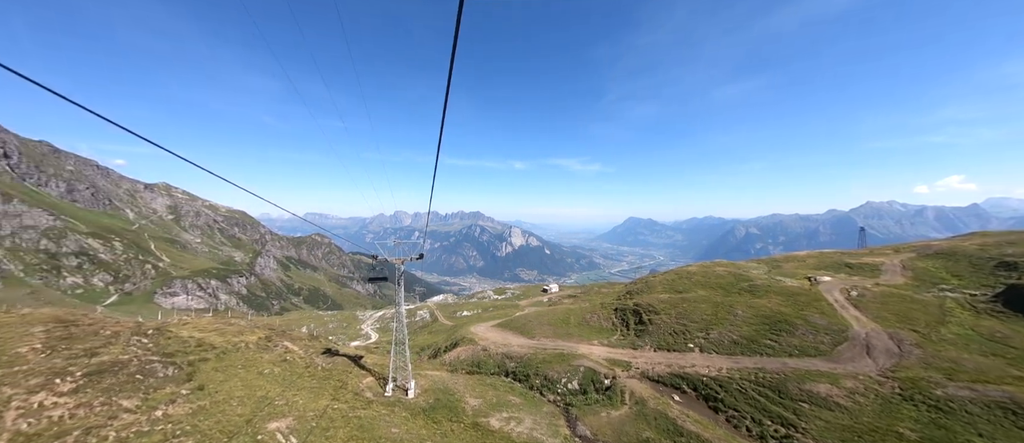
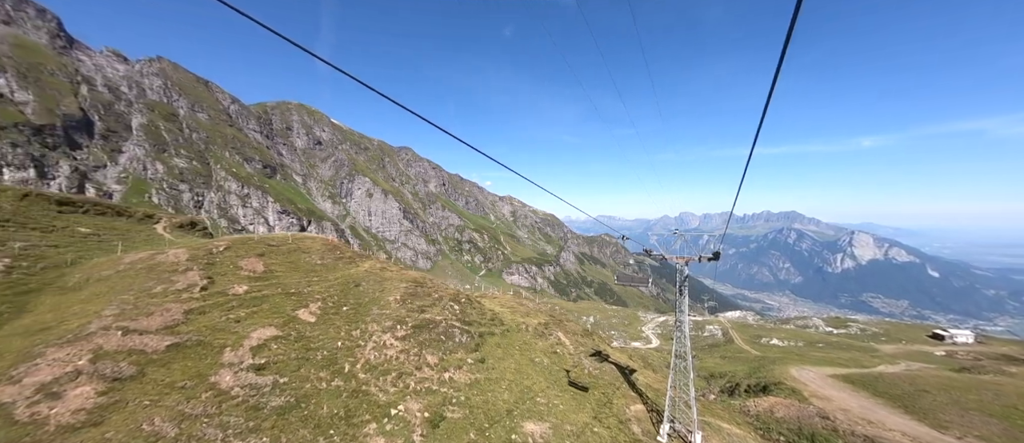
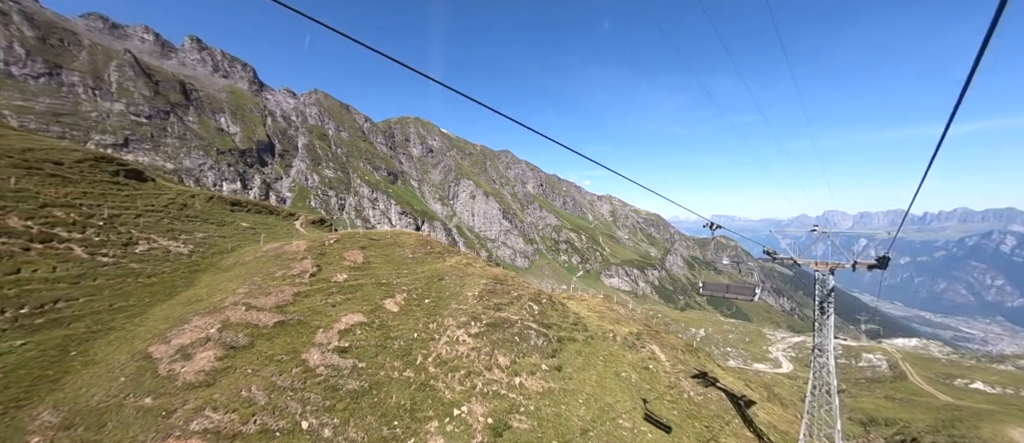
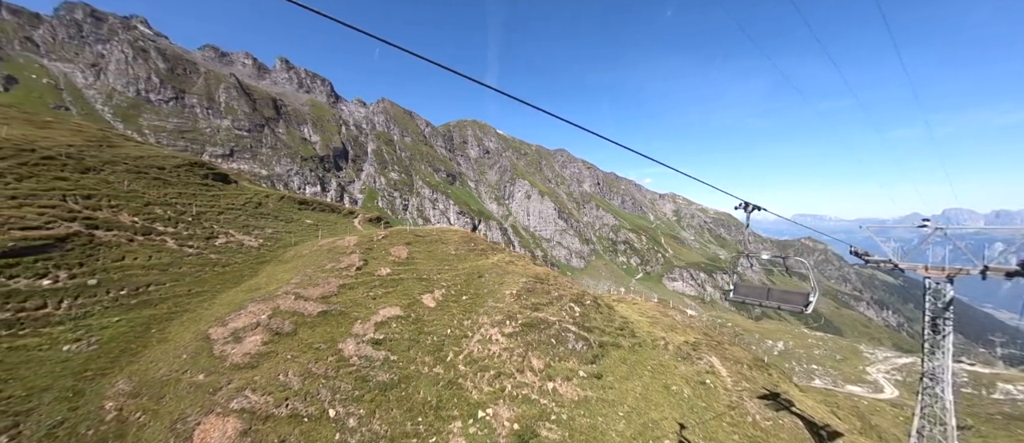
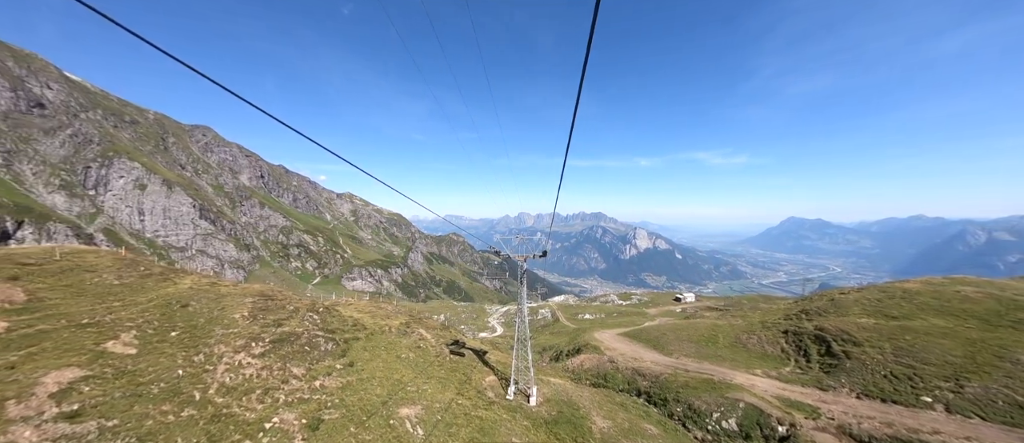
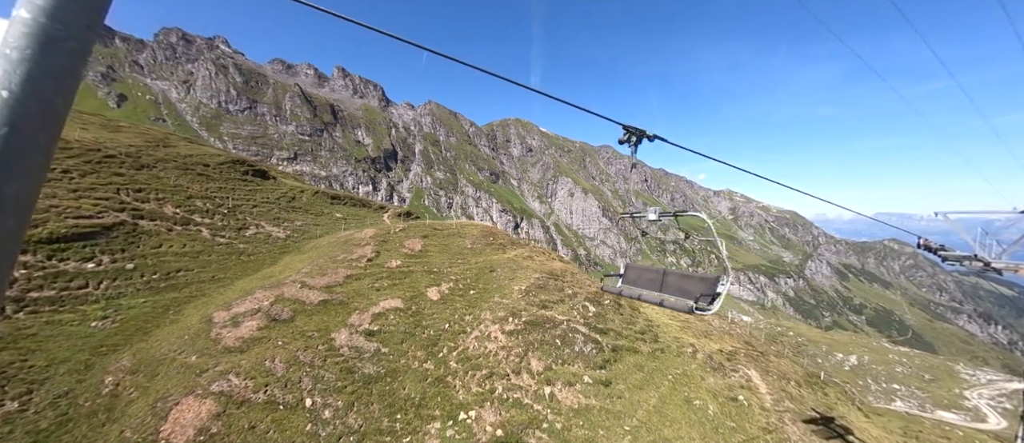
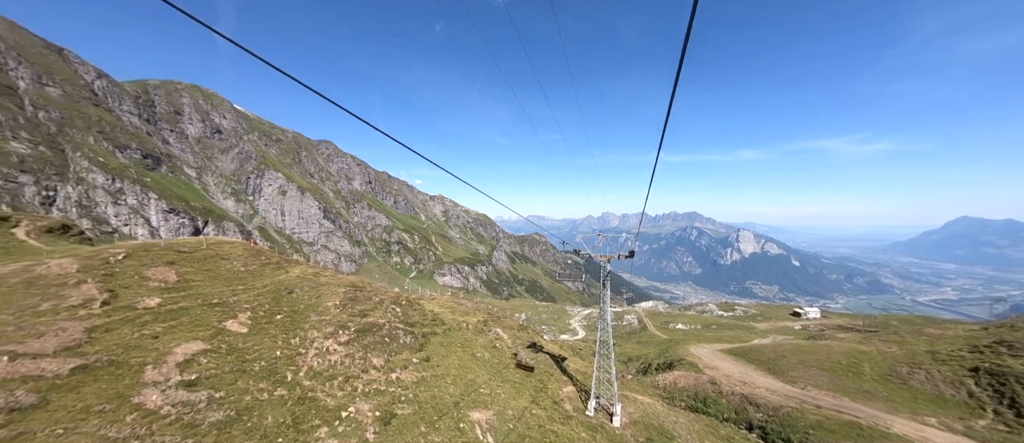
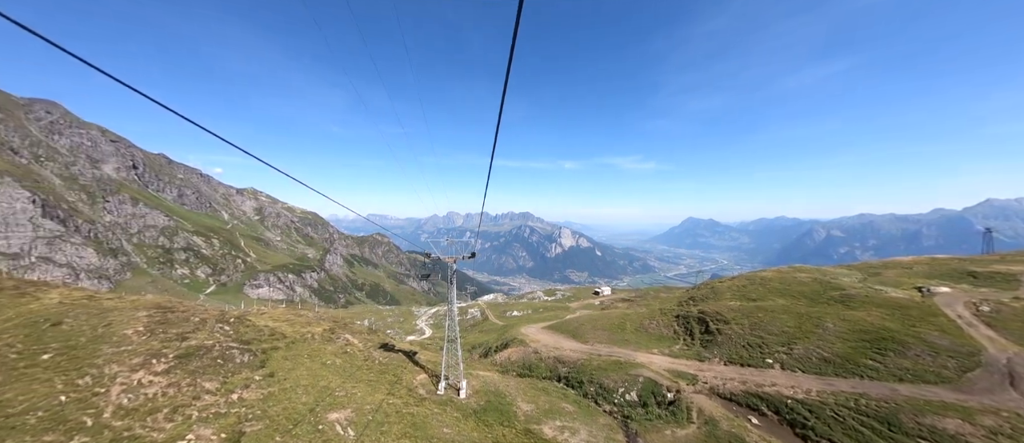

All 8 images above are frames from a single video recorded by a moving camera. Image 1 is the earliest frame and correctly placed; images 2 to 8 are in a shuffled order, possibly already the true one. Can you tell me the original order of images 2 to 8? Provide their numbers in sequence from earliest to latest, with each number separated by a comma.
8, 5, 7, 2, 3, 4, 6
